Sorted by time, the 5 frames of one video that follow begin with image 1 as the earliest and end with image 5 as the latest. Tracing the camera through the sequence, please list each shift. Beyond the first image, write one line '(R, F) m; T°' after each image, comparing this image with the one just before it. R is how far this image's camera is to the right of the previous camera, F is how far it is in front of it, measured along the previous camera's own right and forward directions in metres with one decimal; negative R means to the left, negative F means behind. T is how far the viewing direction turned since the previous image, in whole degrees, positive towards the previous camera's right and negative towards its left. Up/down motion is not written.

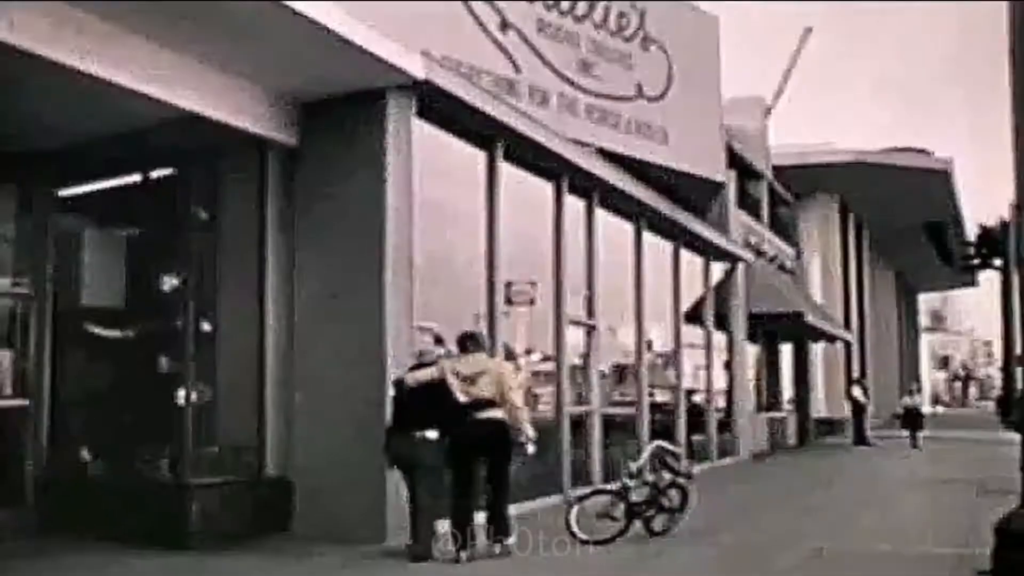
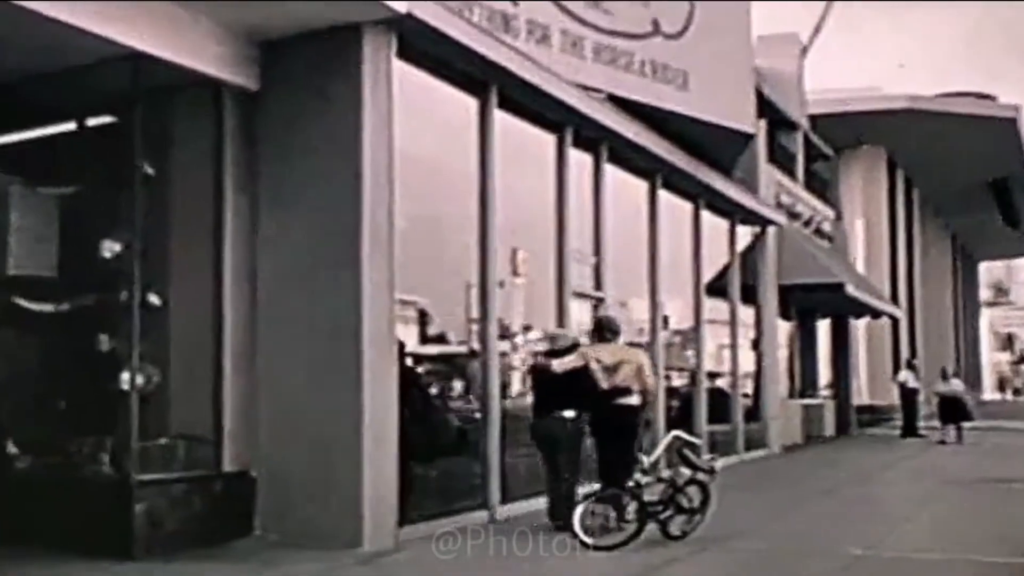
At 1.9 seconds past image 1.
(0.0, +1.6) m; 0°
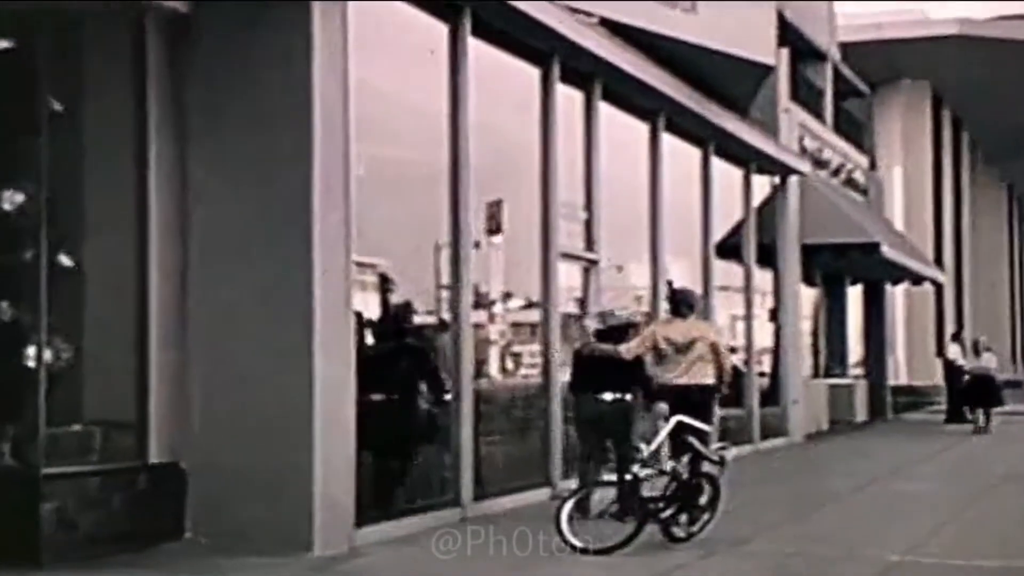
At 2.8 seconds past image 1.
(+0.1, +1.5) m; +1°
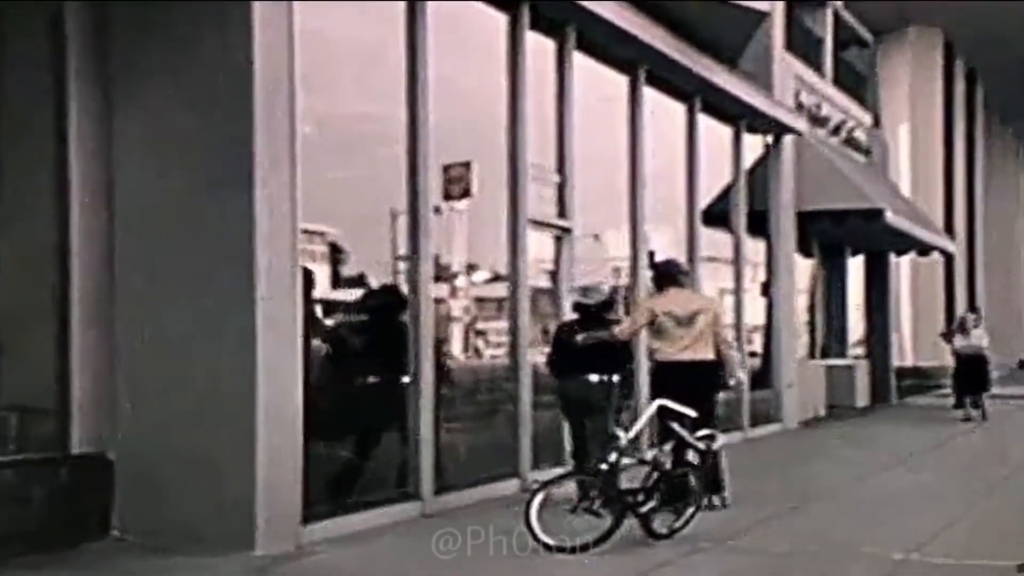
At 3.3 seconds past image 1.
(+0.1, +0.9) m; +1°
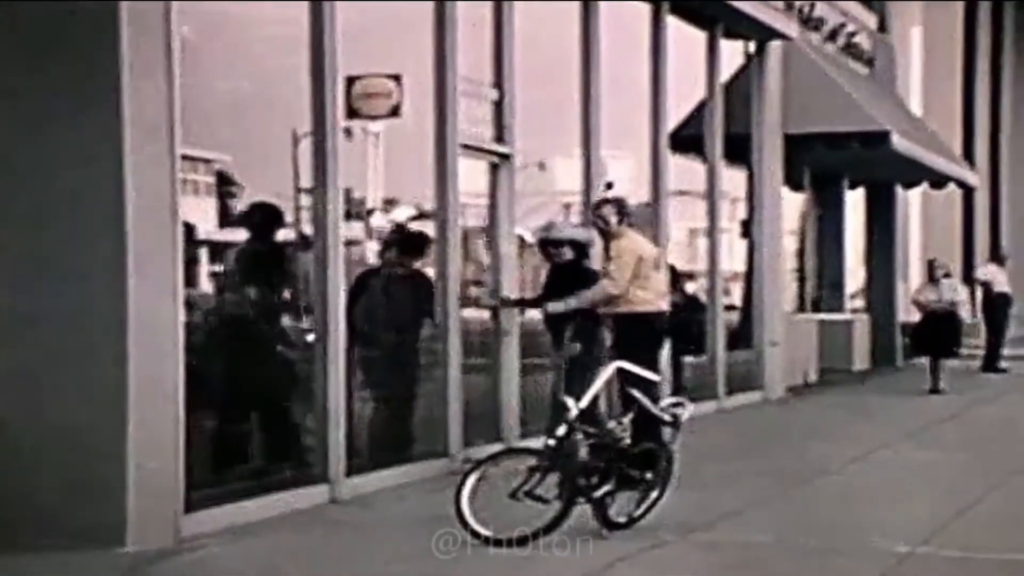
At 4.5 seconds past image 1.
(+0.1, +1.4) m; +2°
